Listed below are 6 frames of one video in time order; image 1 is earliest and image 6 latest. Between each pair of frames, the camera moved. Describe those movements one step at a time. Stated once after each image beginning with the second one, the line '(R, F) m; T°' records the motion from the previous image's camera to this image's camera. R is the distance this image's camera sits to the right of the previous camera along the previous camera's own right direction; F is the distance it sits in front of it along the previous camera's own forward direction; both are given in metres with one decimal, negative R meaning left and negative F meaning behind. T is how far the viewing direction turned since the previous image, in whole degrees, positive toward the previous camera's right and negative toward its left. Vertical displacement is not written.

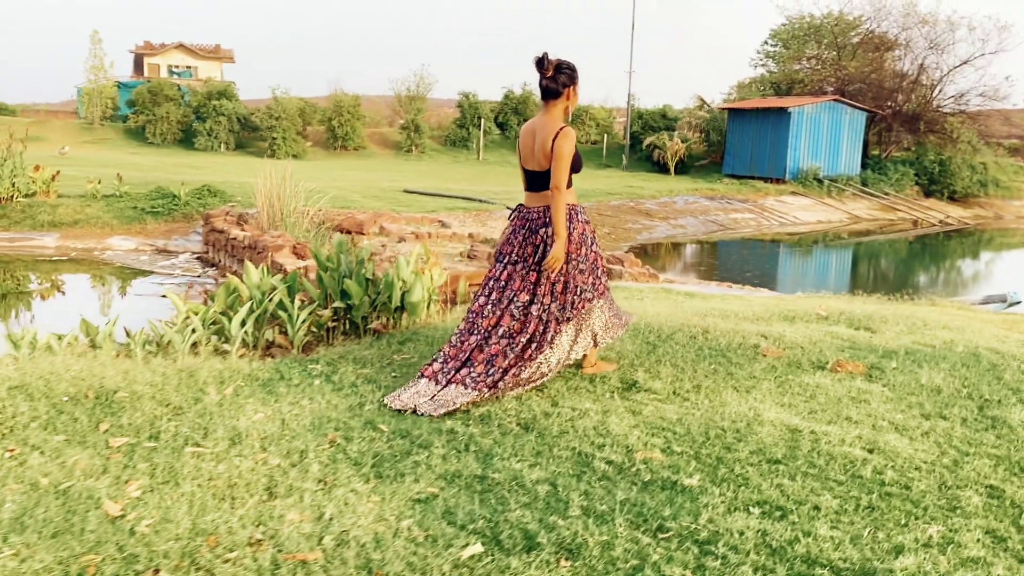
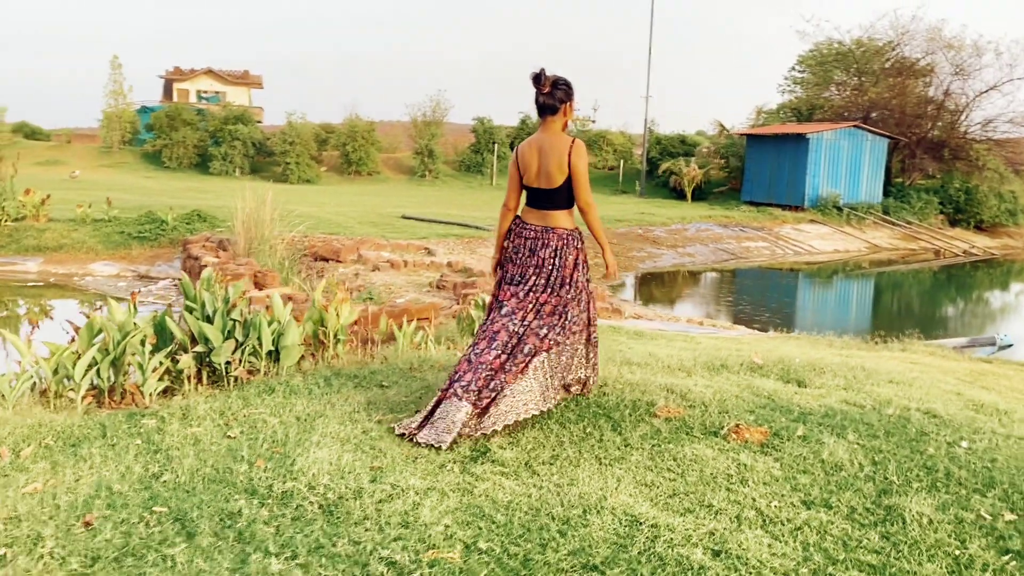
(+0.8, +0.6) m; -2°
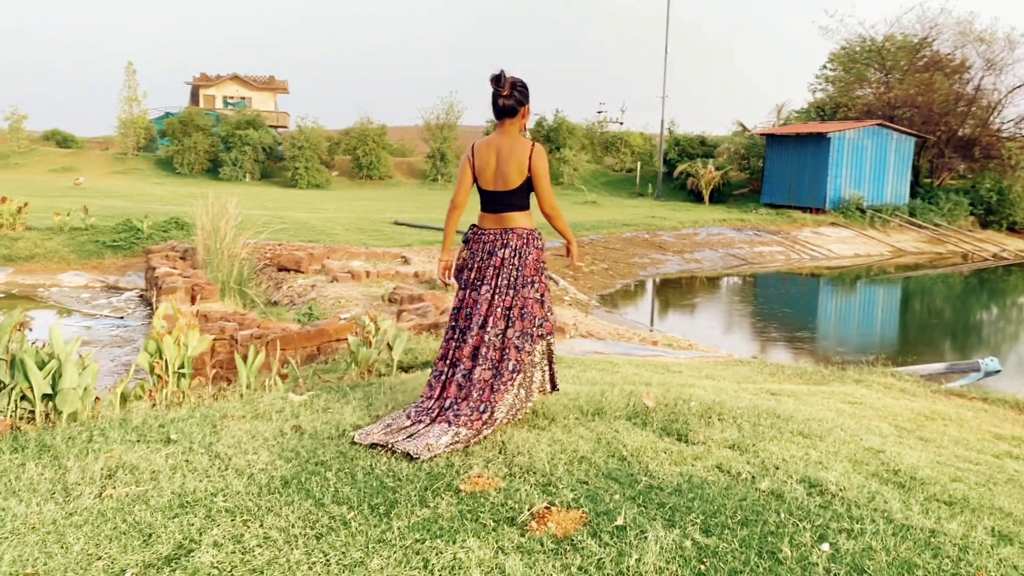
(+0.9, +0.9) m; -2°
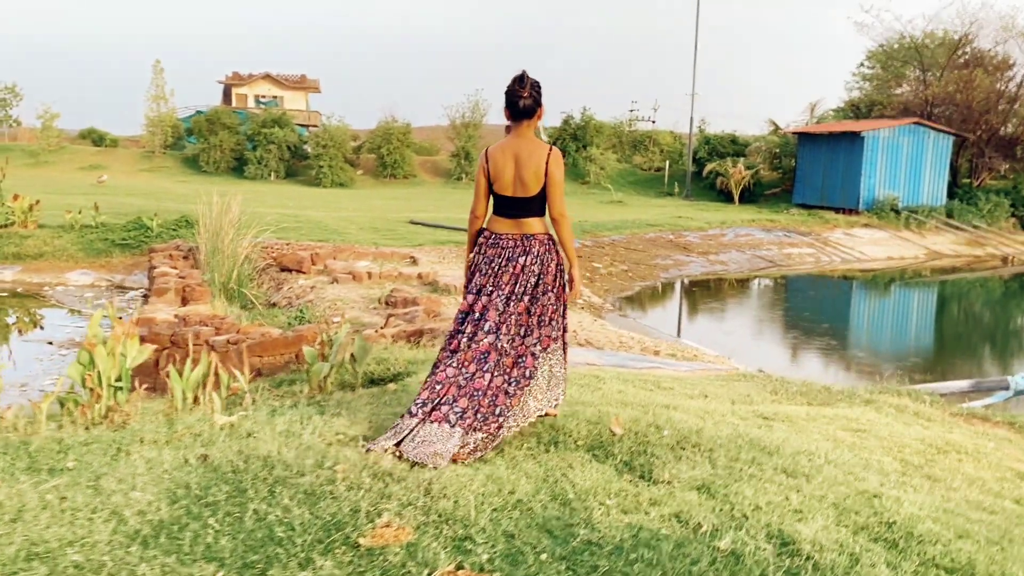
(+0.3, +0.5) m; -2°
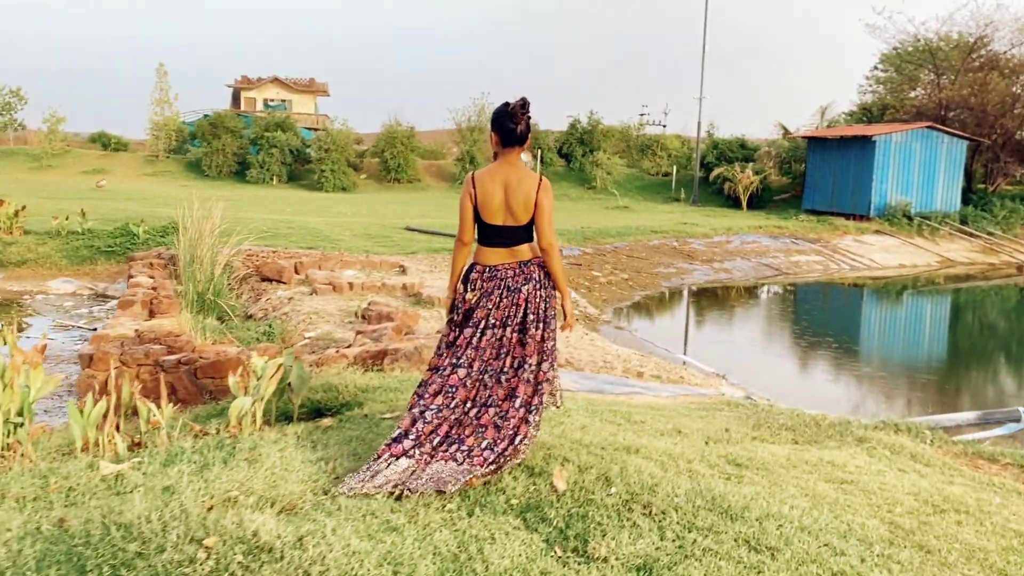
(+0.3, +0.5) m; -1°
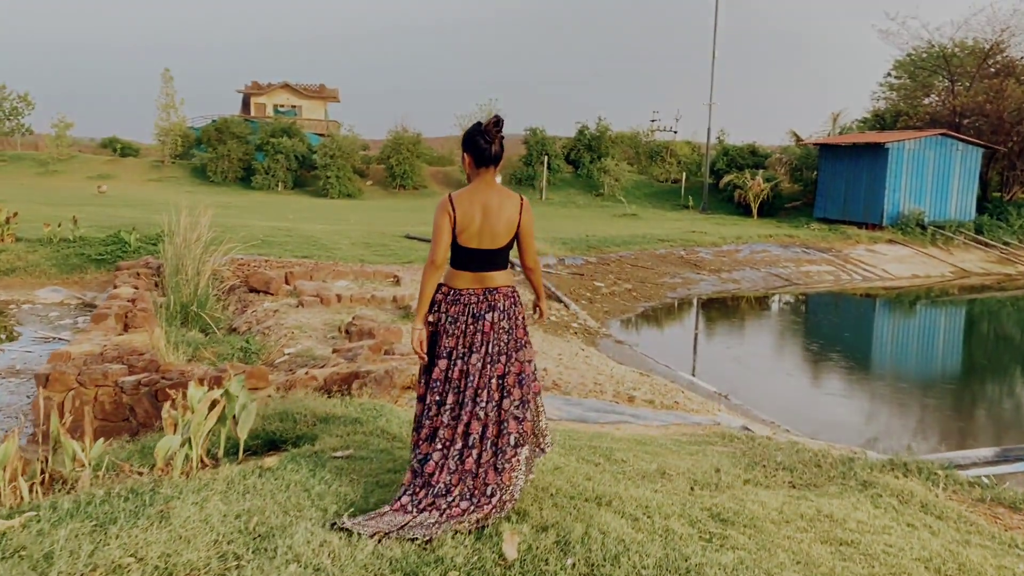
(+0.2, +0.5) m; -1°
